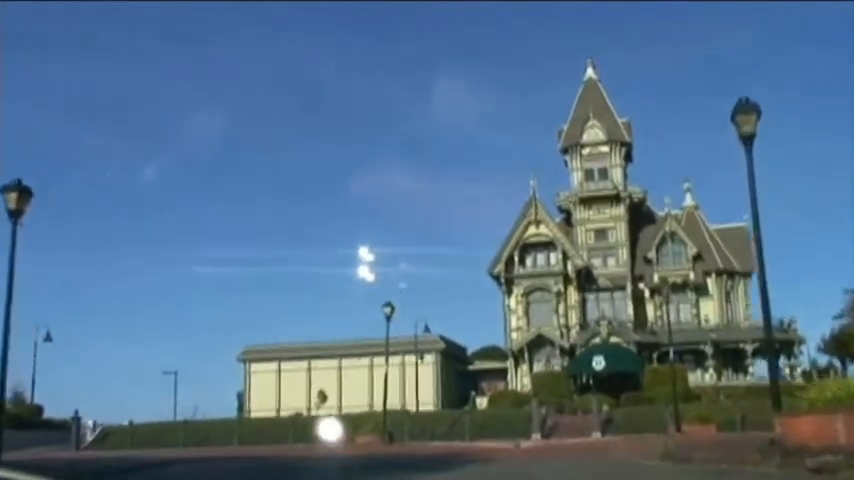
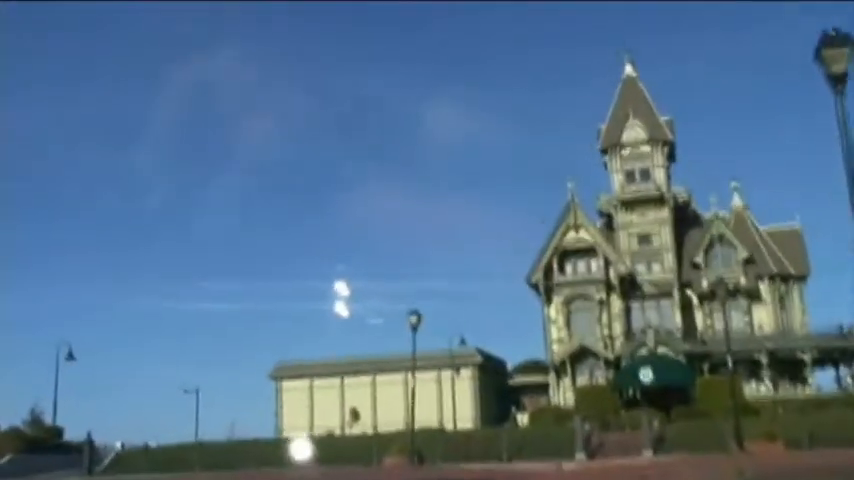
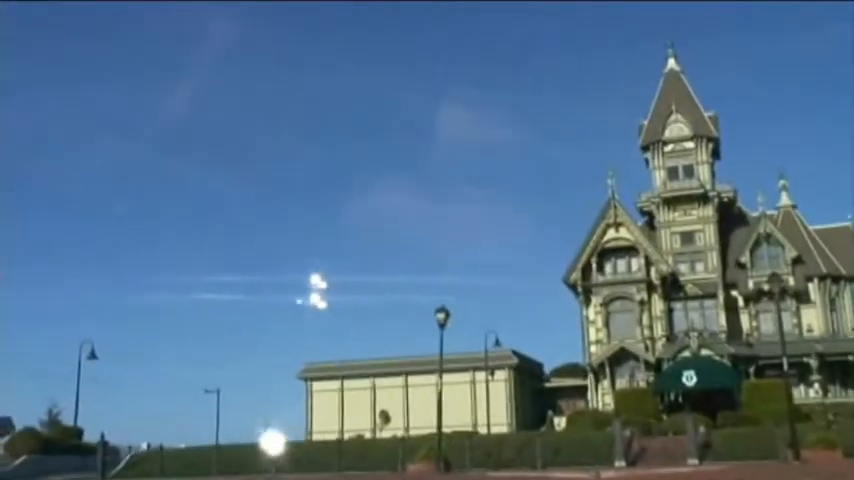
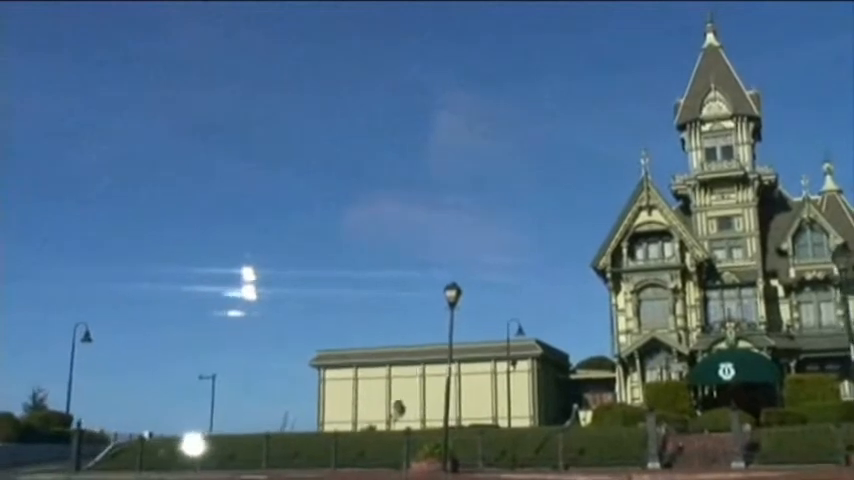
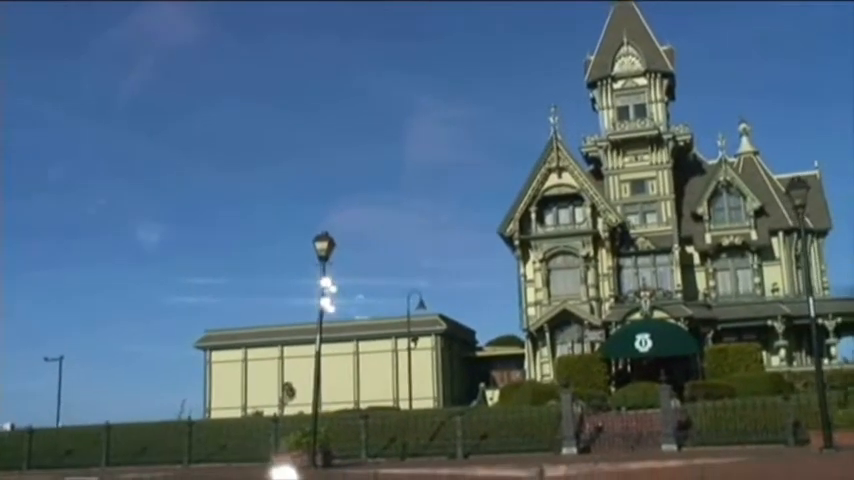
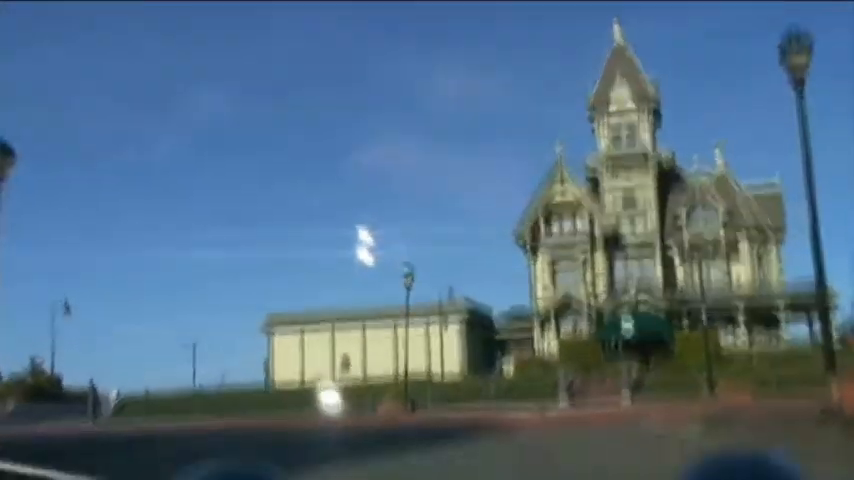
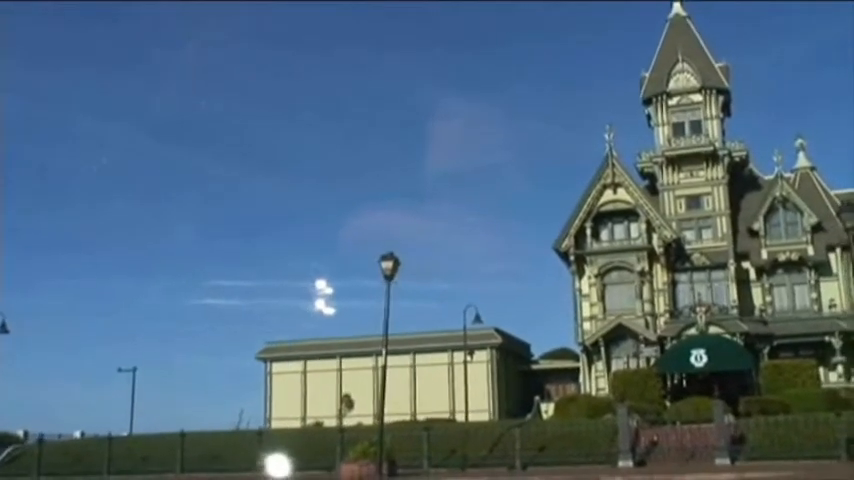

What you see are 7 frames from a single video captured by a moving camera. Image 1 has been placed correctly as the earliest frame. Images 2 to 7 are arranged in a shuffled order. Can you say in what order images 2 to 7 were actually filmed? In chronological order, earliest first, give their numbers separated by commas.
6, 2, 3, 4, 7, 5
